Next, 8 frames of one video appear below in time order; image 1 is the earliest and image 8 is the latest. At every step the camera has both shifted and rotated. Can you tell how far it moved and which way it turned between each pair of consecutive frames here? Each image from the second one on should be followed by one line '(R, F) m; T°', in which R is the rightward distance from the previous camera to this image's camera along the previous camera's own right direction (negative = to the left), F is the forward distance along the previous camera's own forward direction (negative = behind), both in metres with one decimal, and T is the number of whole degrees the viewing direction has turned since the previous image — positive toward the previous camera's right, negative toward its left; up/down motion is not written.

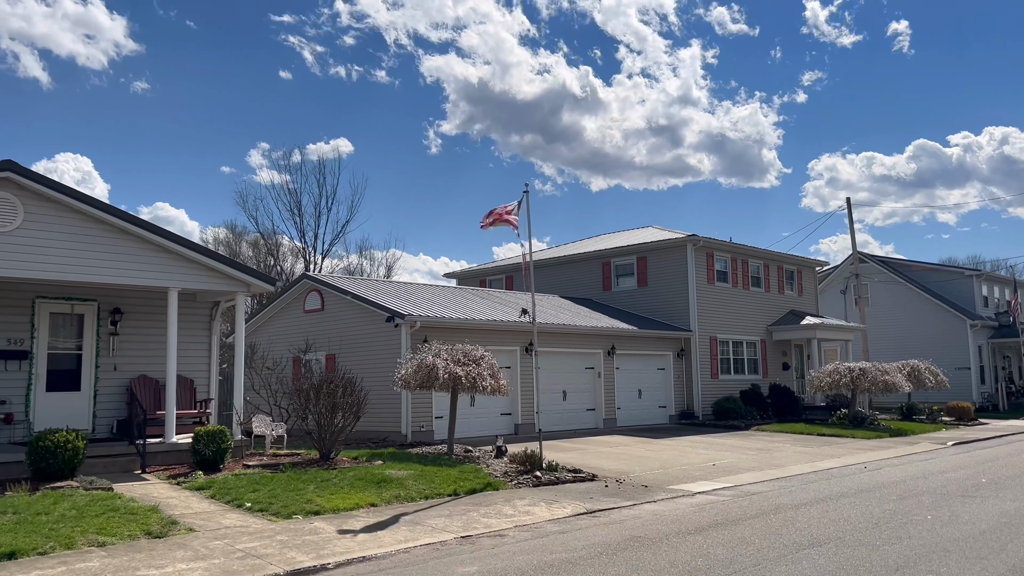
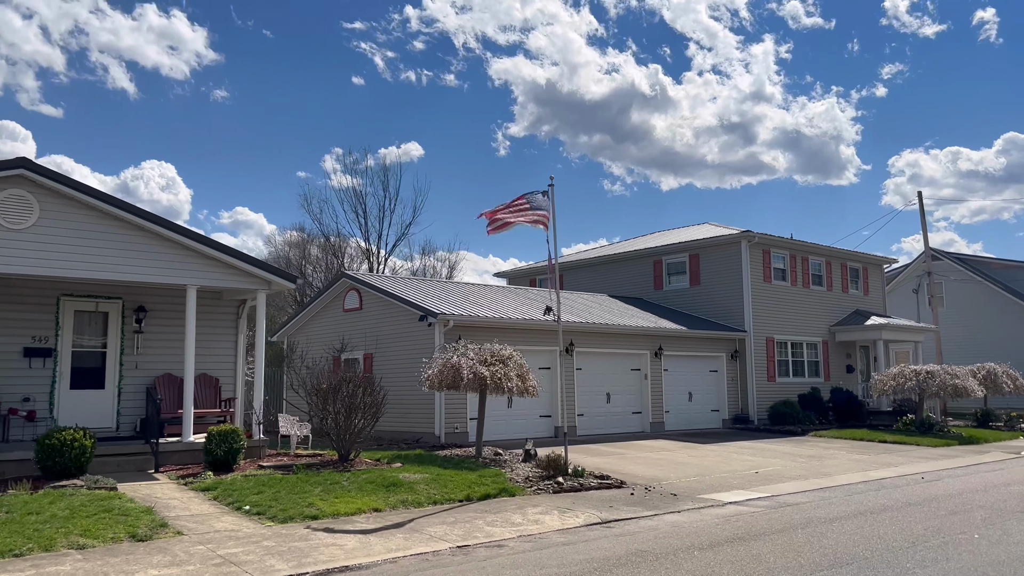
(+0.7, +0.6) m; -5°
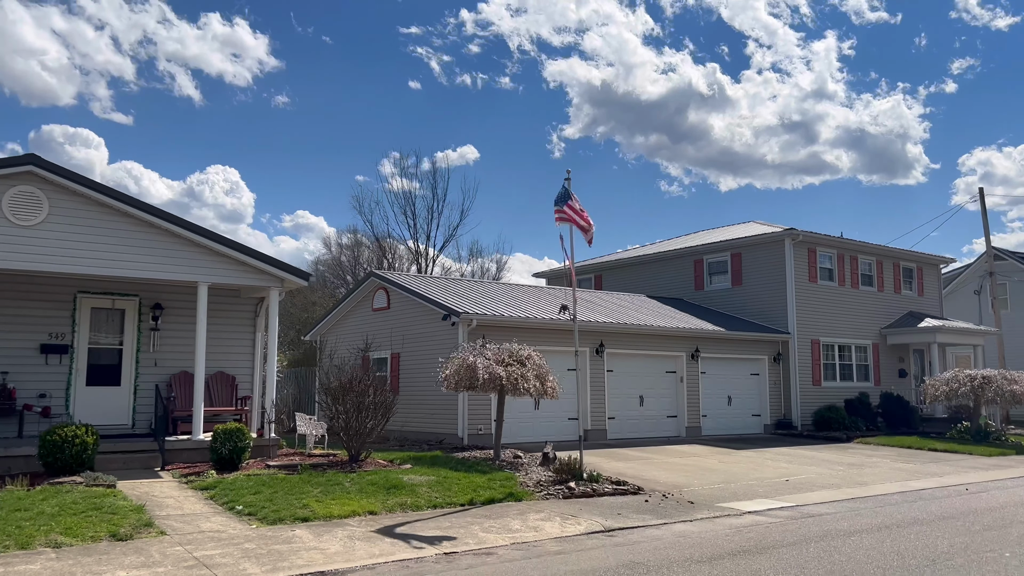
(+0.6, +0.4) m; -4°
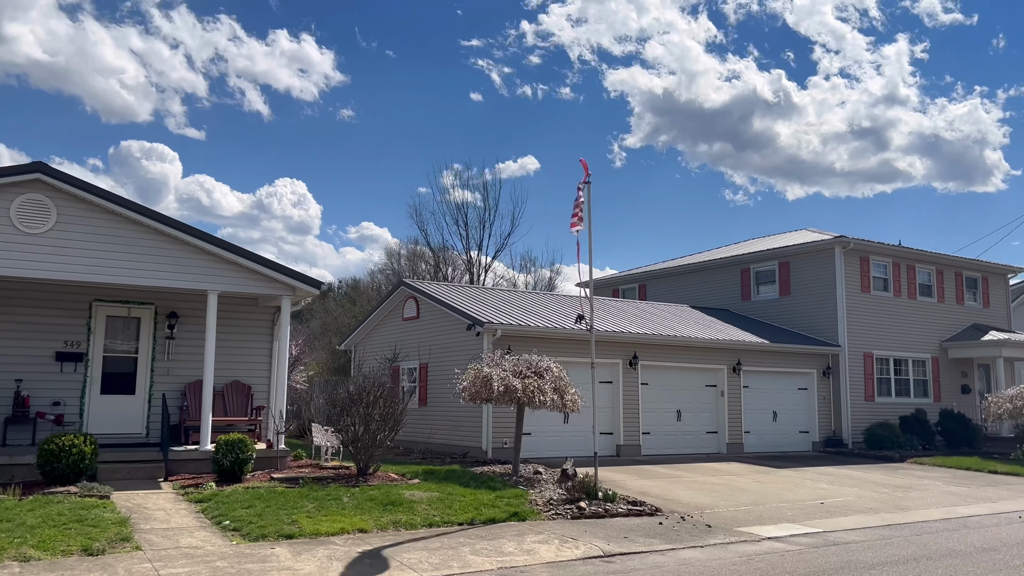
(+0.7, +0.5) m; -4°
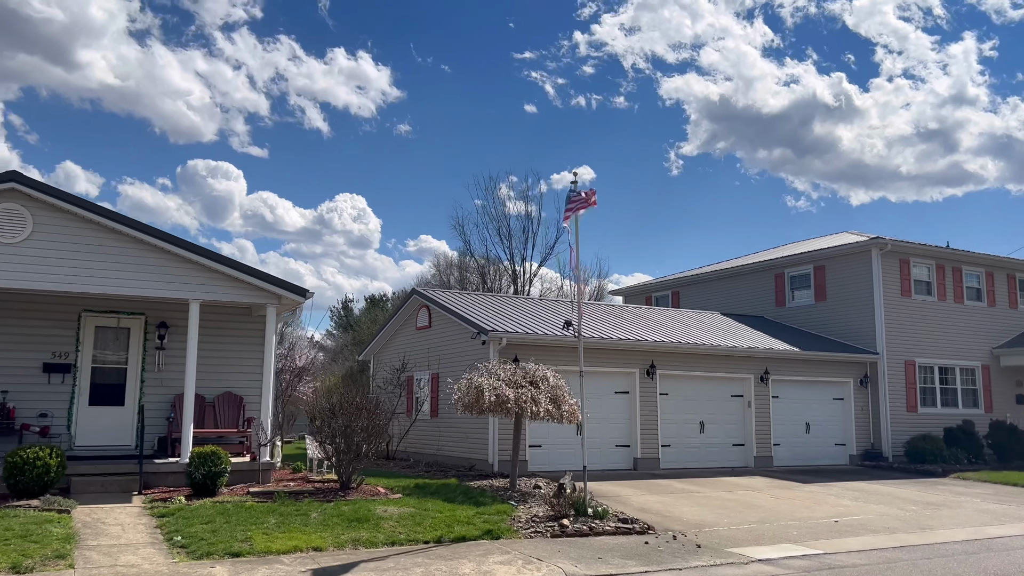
(+1.0, +0.6) m; -4°
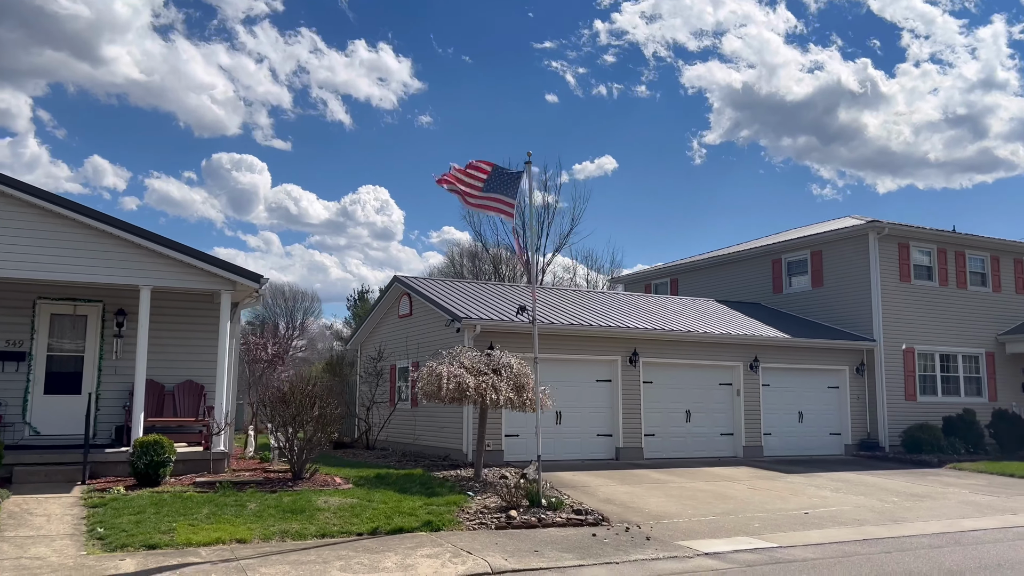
(+0.9, +0.4) m; -2°
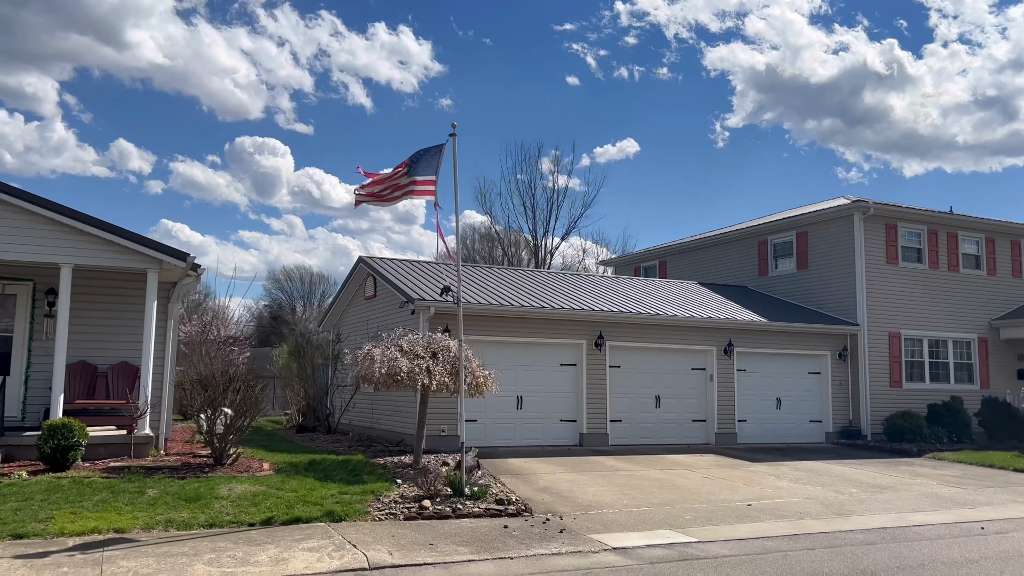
(+1.2, +0.5) m; -2°
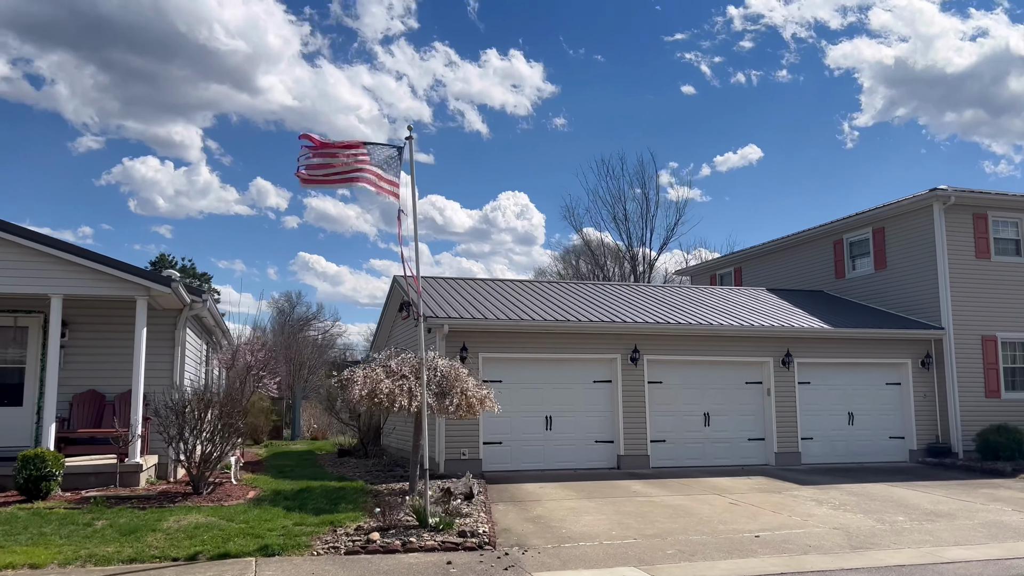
(+1.8, +0.9) m; -9°
